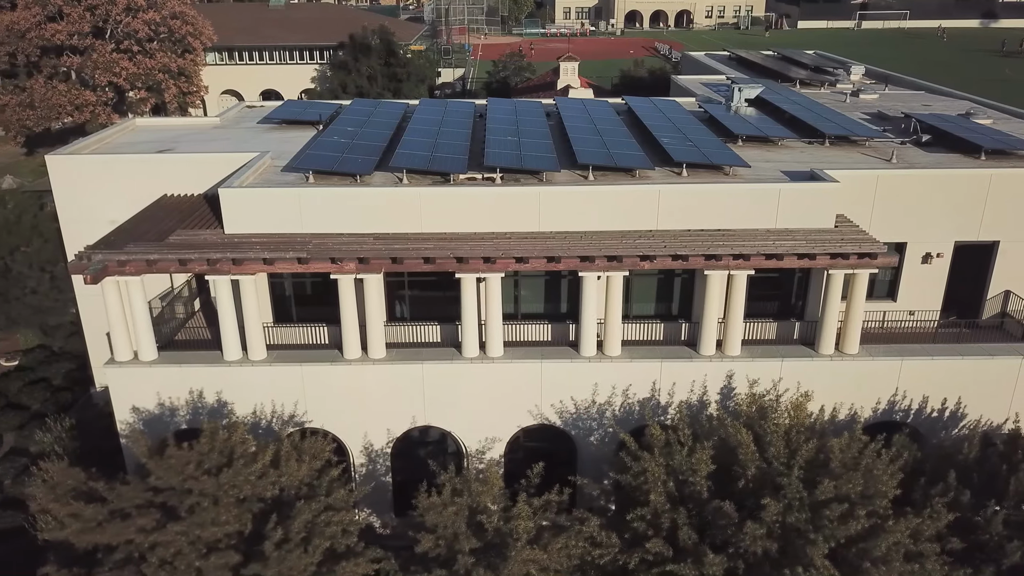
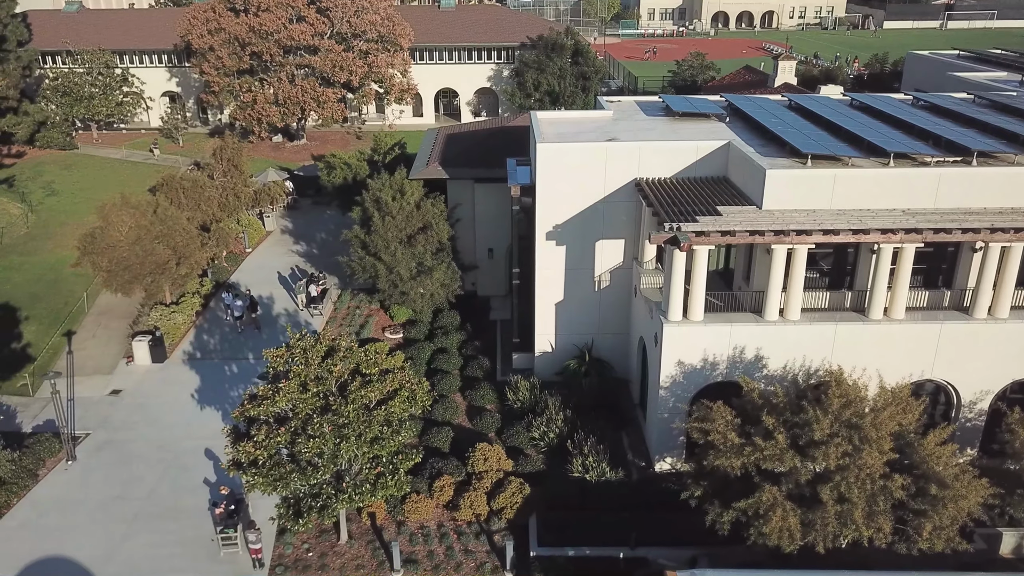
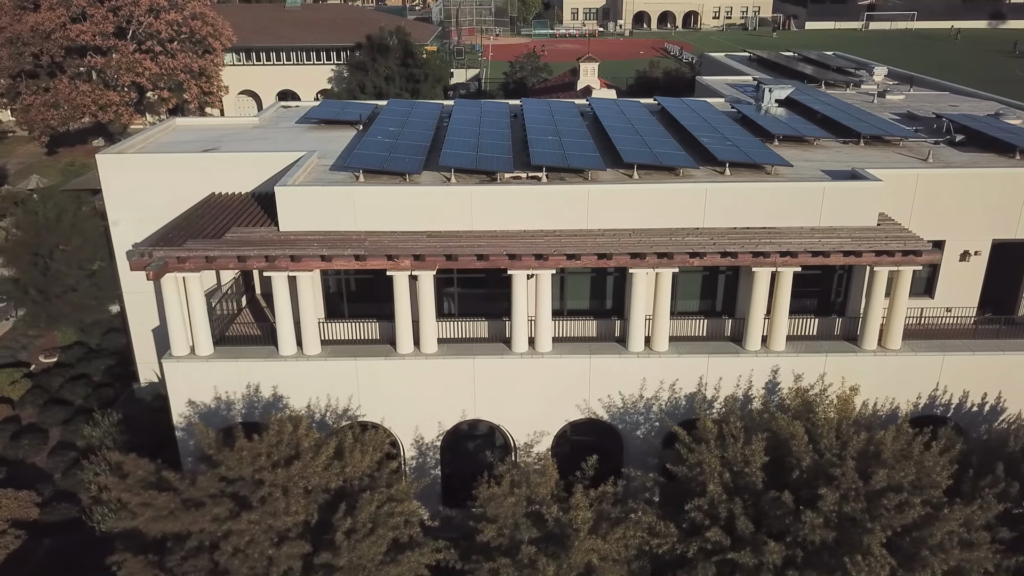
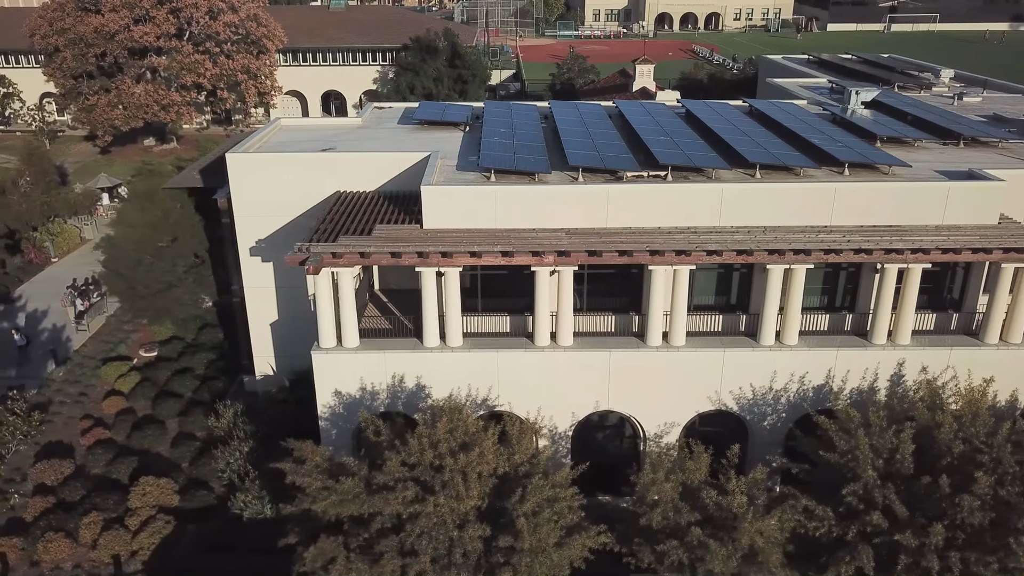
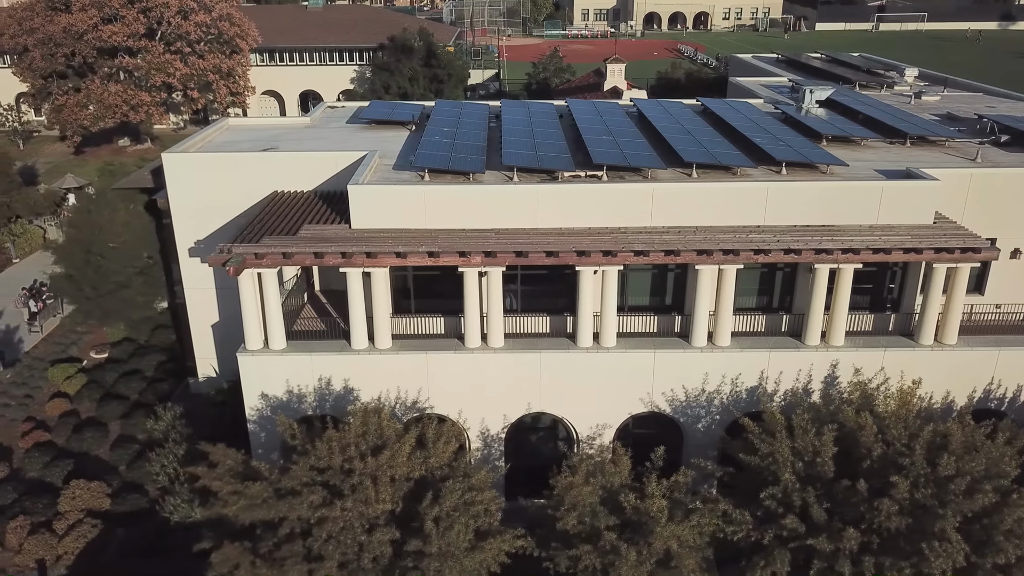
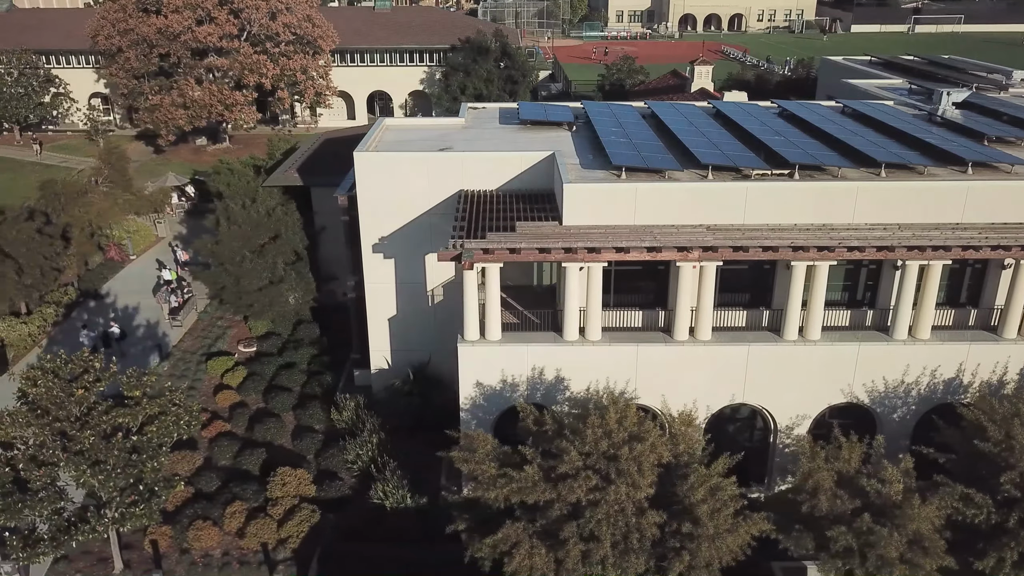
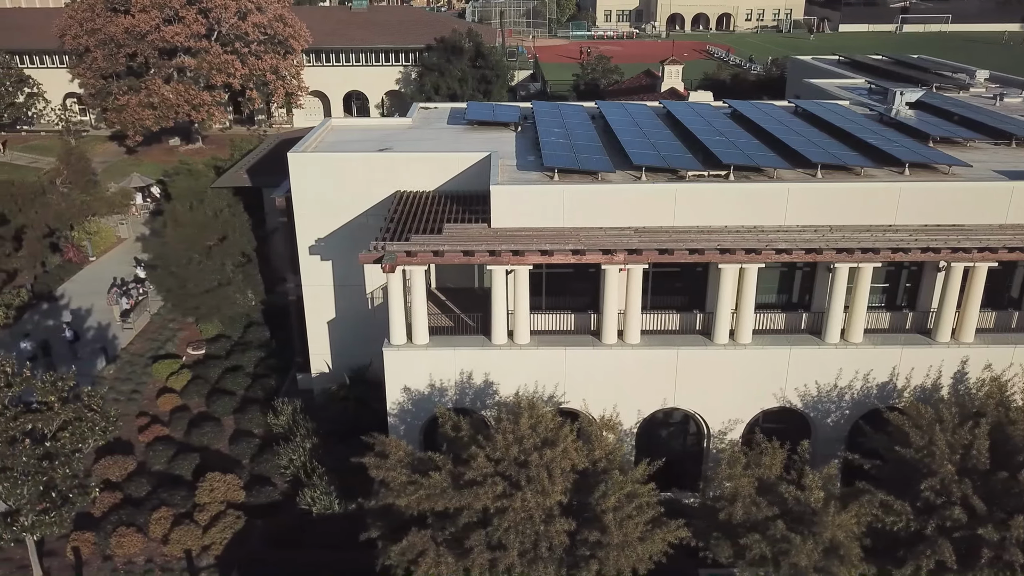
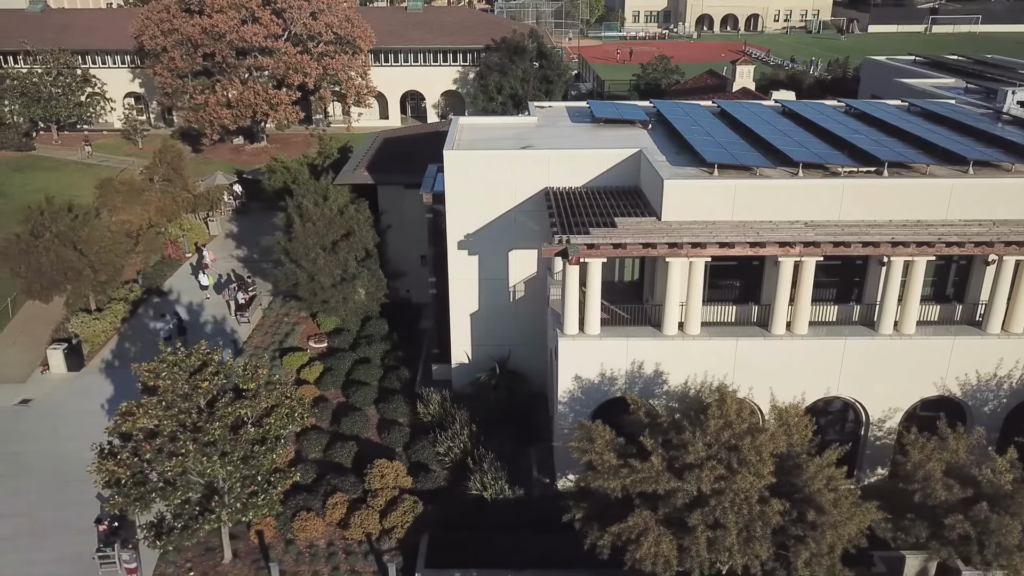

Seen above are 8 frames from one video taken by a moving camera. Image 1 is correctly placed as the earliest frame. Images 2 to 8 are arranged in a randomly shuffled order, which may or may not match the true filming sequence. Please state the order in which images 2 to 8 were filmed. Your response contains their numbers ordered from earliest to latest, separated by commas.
3, 5, 4, 7, 6, 8, 2
